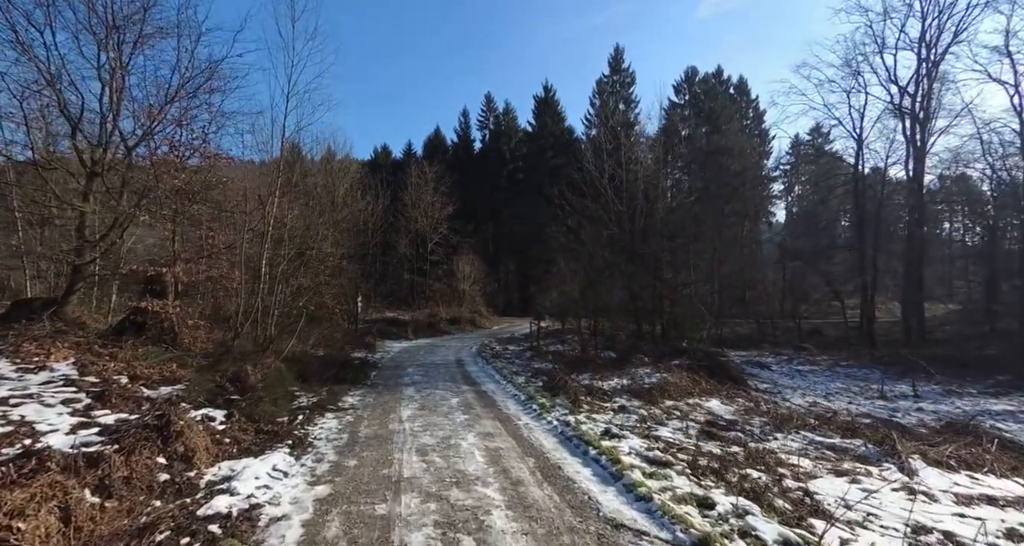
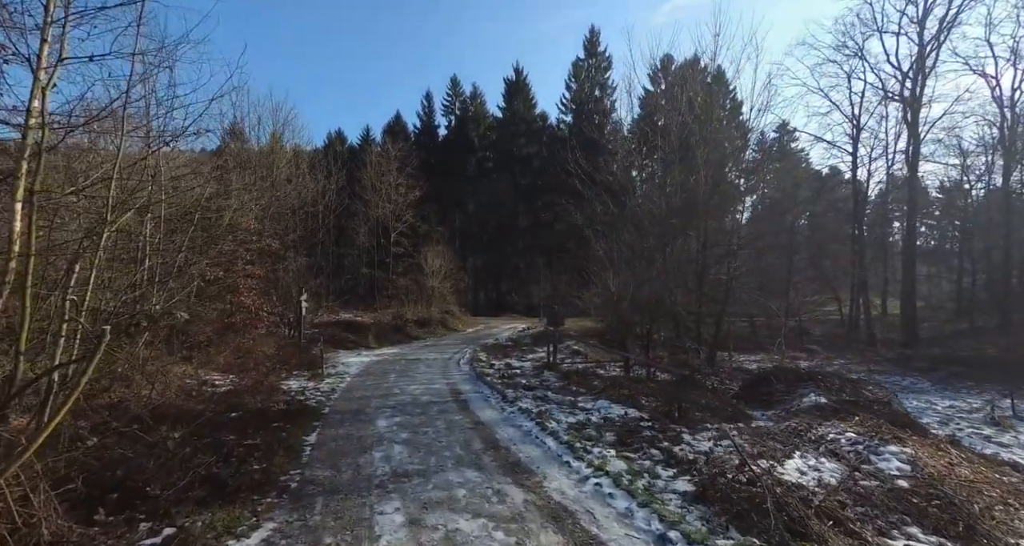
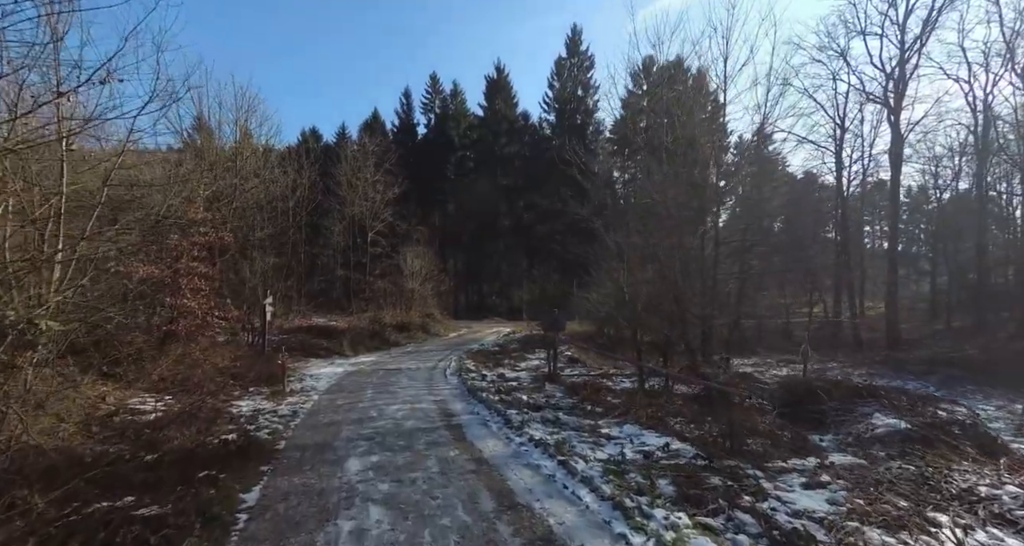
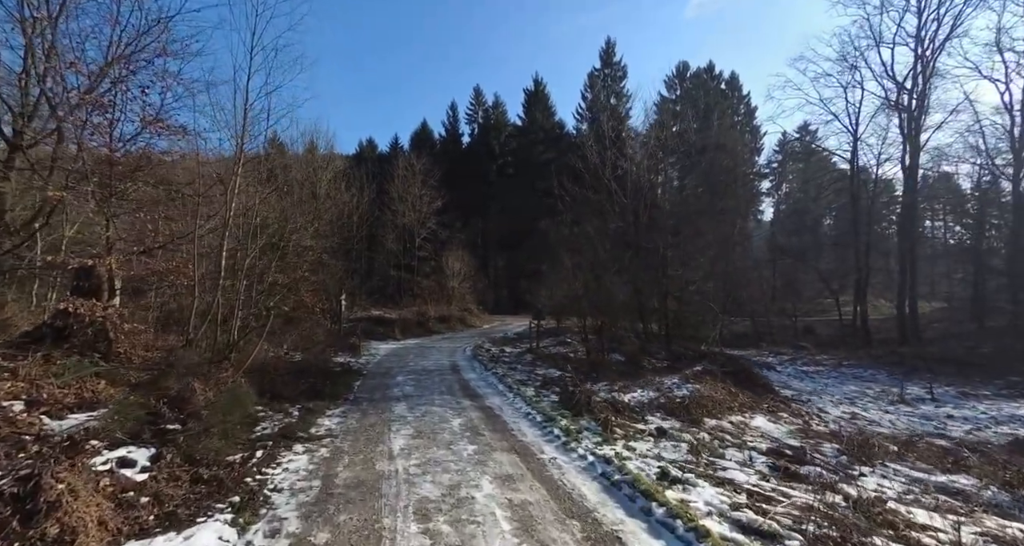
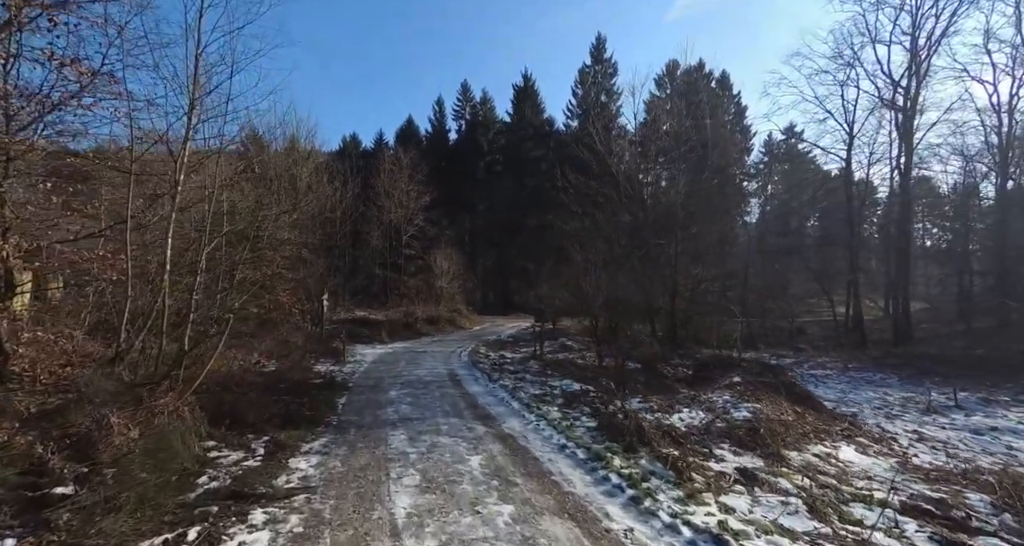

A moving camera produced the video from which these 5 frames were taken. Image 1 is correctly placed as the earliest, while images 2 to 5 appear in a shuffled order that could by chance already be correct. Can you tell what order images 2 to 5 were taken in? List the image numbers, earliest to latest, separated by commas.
4, 5, 2, 3
